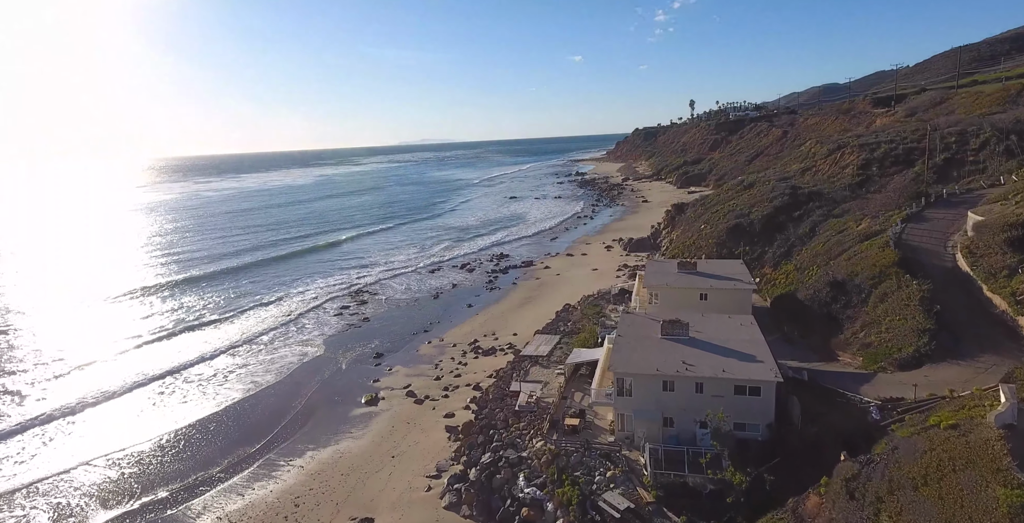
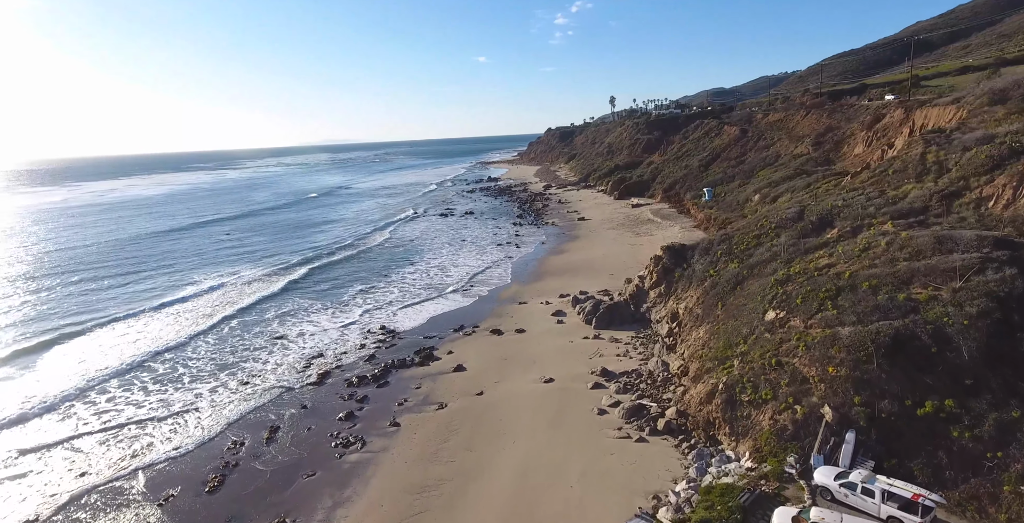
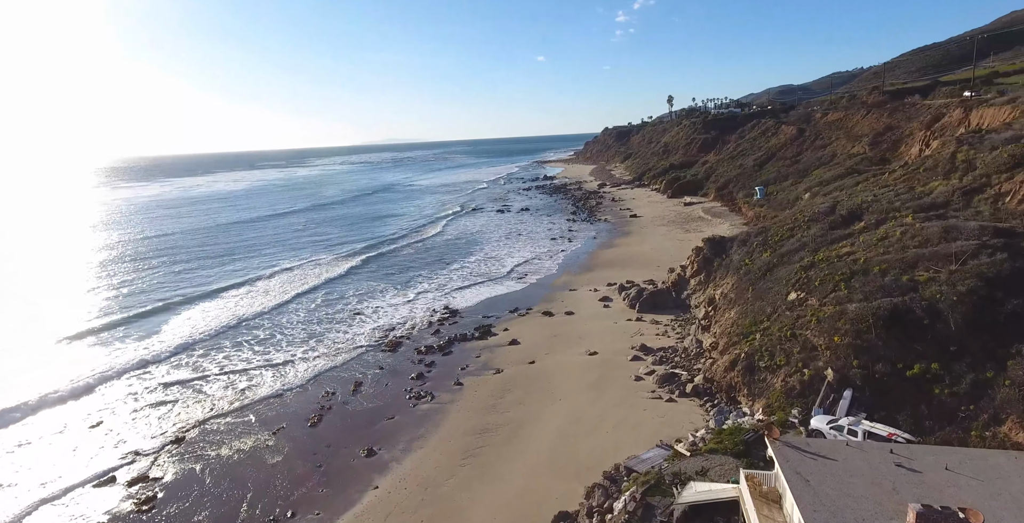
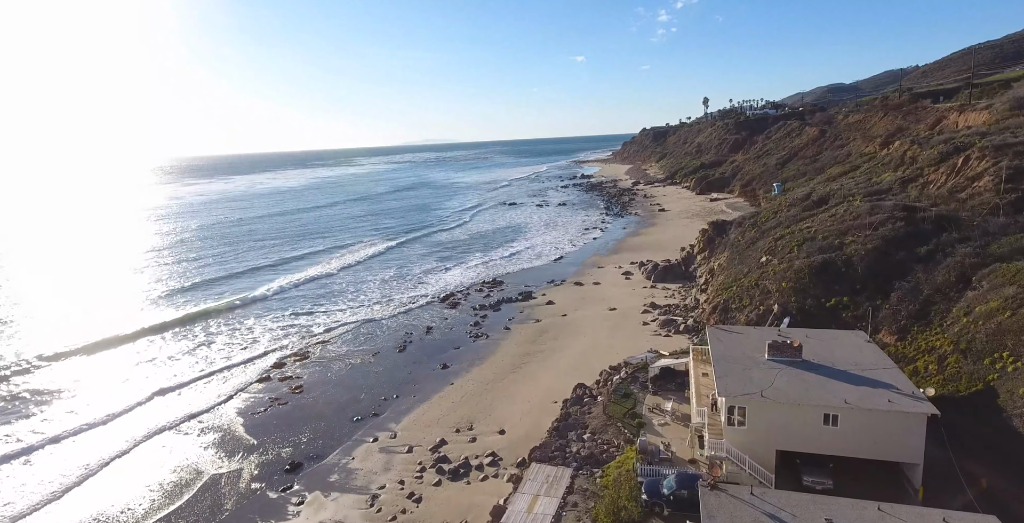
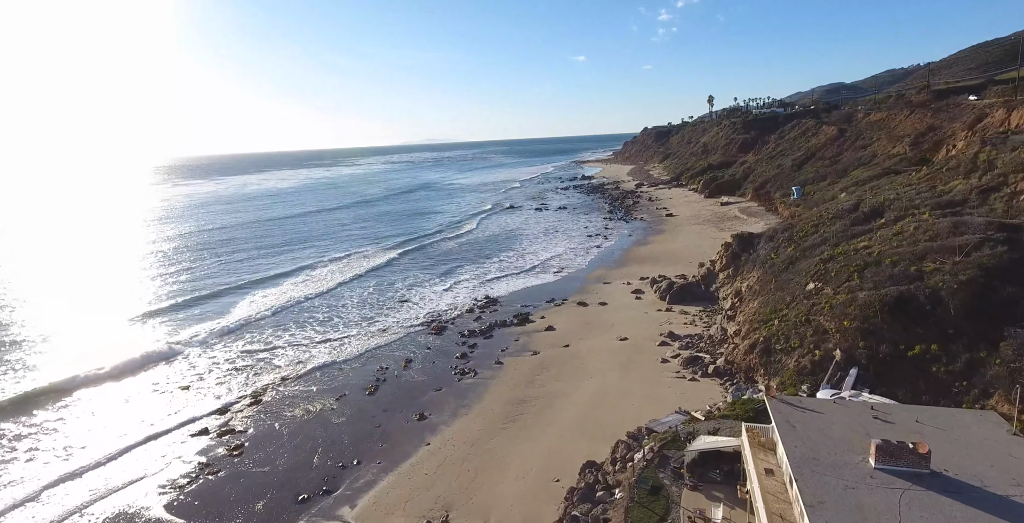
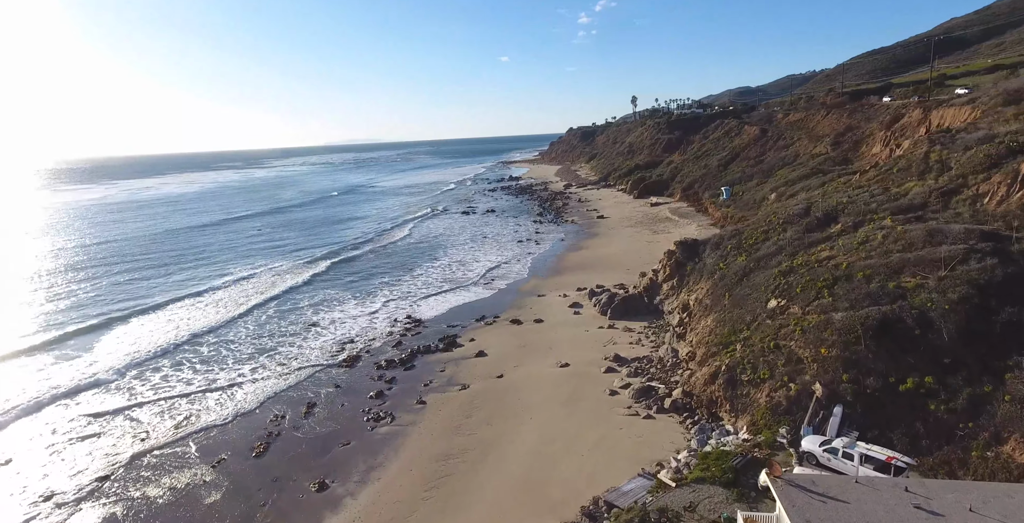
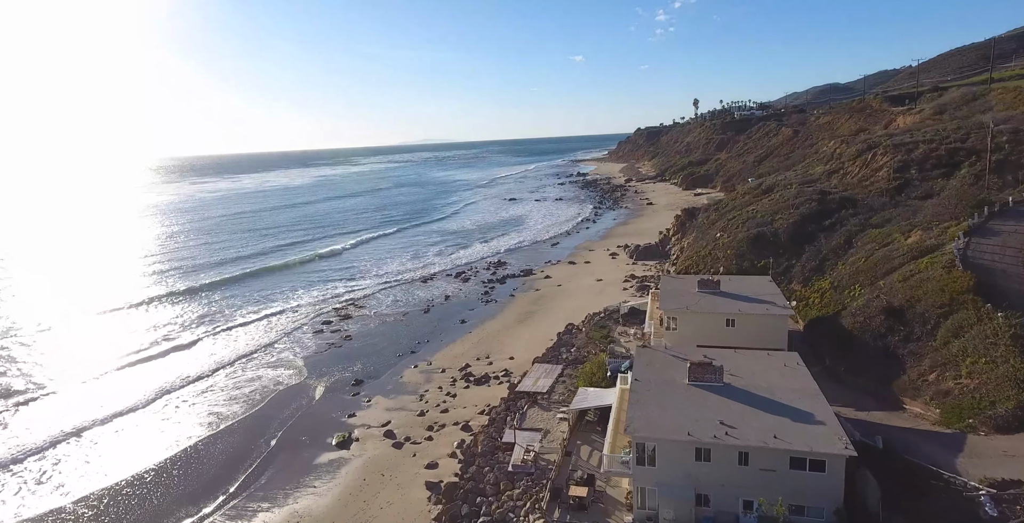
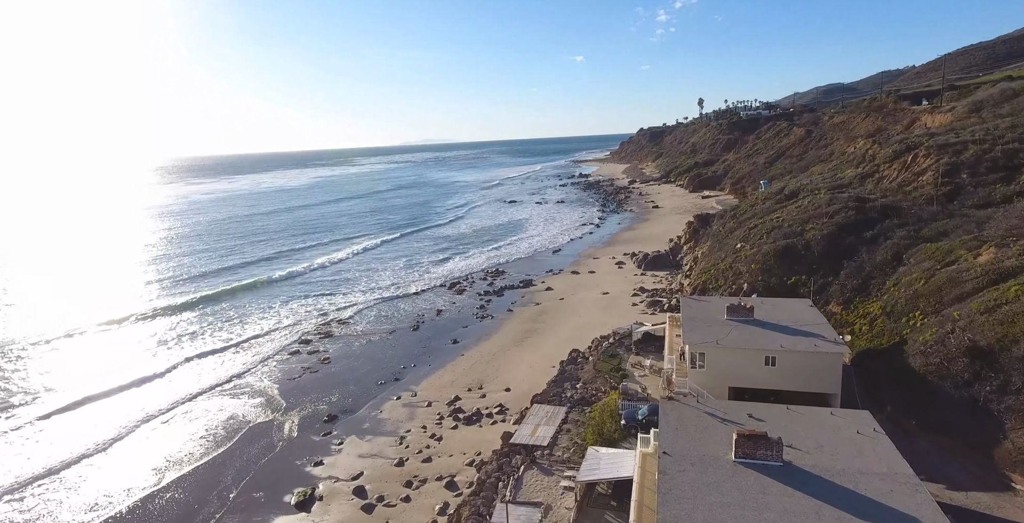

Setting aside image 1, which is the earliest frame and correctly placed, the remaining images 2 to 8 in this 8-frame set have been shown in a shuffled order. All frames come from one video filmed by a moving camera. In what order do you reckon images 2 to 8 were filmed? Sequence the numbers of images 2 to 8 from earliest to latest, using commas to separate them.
7, 8, 4, 5, 3, 6, 2
